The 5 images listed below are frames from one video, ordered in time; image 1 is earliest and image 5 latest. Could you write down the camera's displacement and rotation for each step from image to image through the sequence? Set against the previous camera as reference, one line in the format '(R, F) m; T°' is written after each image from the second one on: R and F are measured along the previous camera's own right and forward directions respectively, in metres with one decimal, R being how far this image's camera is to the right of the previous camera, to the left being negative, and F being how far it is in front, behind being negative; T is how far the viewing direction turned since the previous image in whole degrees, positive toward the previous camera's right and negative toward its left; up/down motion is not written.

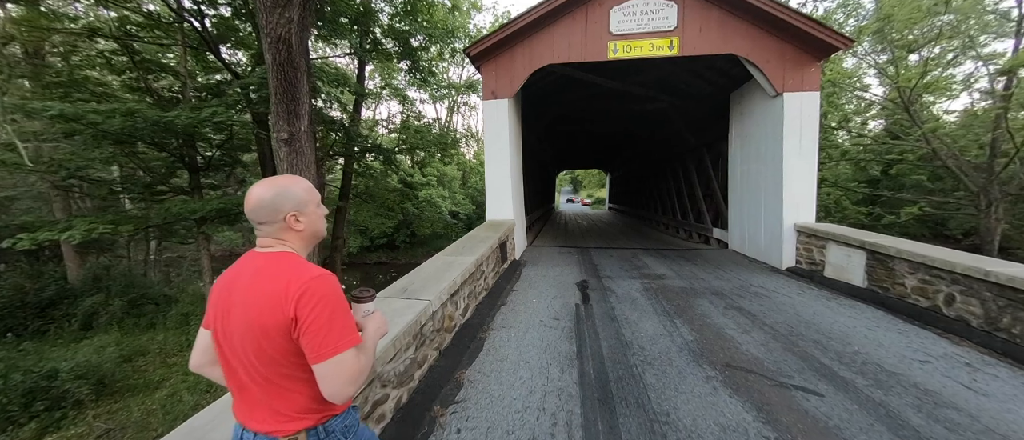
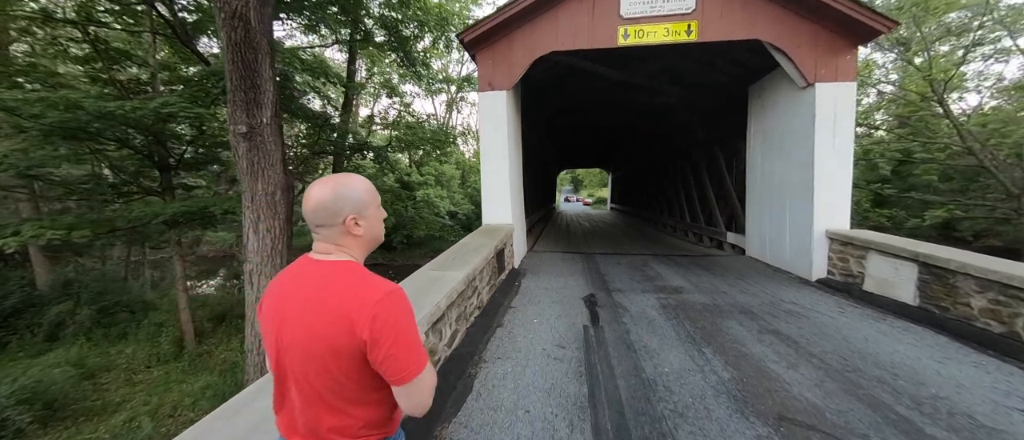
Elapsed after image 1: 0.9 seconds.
(0.0, +0.6) m; 0°
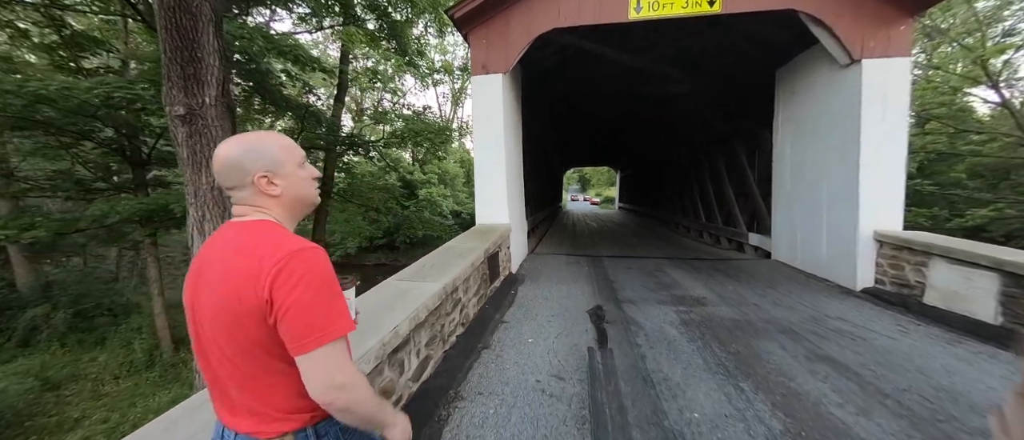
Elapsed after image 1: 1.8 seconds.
(+0.2, +0.6) m; -1°
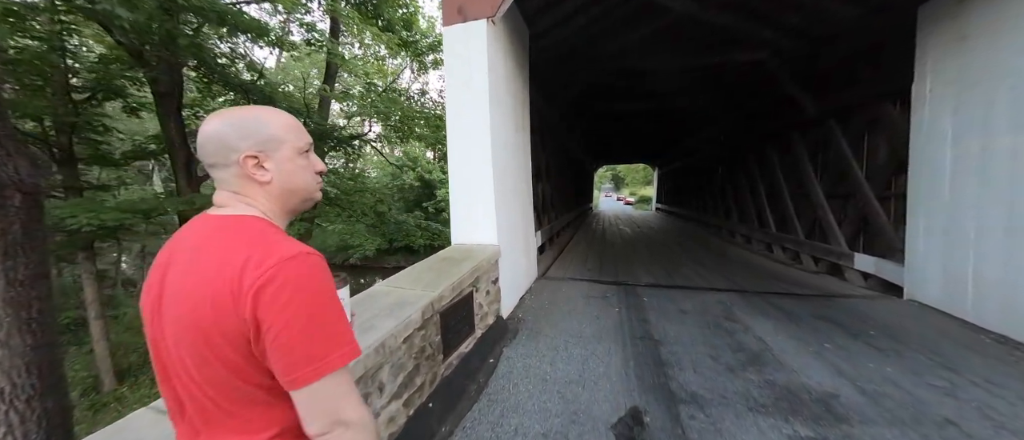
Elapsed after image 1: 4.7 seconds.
(+0.4, +1.6) m; -5°
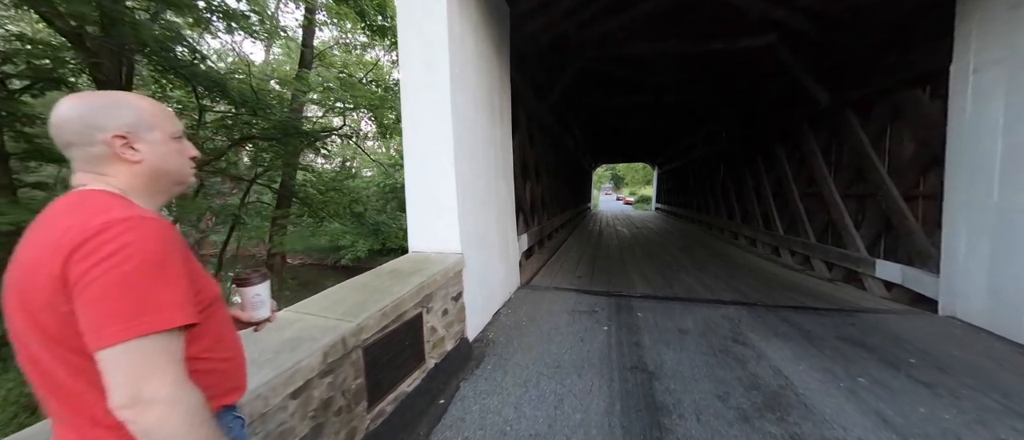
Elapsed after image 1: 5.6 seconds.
(+0.3, +0.5) m; 0°
